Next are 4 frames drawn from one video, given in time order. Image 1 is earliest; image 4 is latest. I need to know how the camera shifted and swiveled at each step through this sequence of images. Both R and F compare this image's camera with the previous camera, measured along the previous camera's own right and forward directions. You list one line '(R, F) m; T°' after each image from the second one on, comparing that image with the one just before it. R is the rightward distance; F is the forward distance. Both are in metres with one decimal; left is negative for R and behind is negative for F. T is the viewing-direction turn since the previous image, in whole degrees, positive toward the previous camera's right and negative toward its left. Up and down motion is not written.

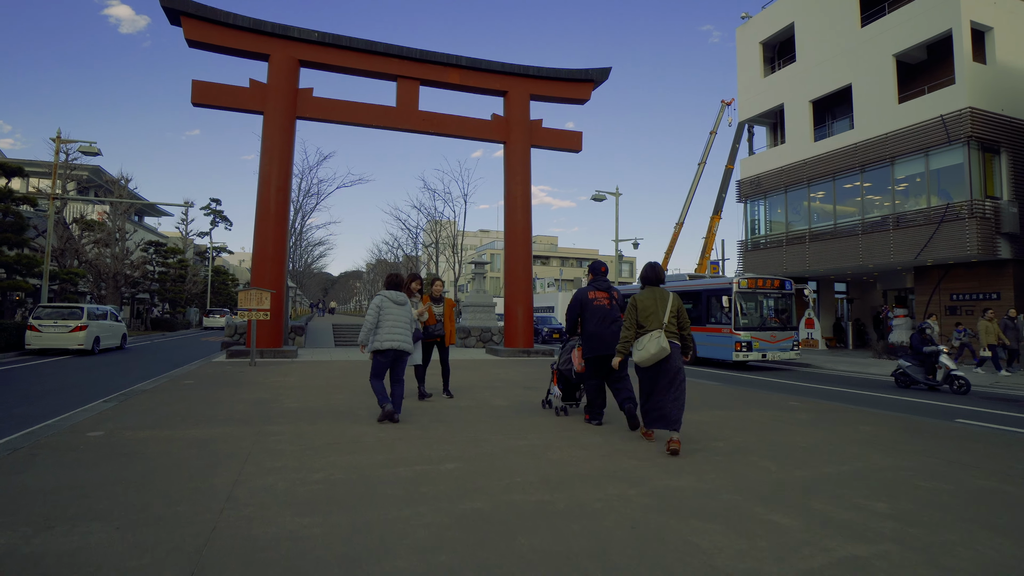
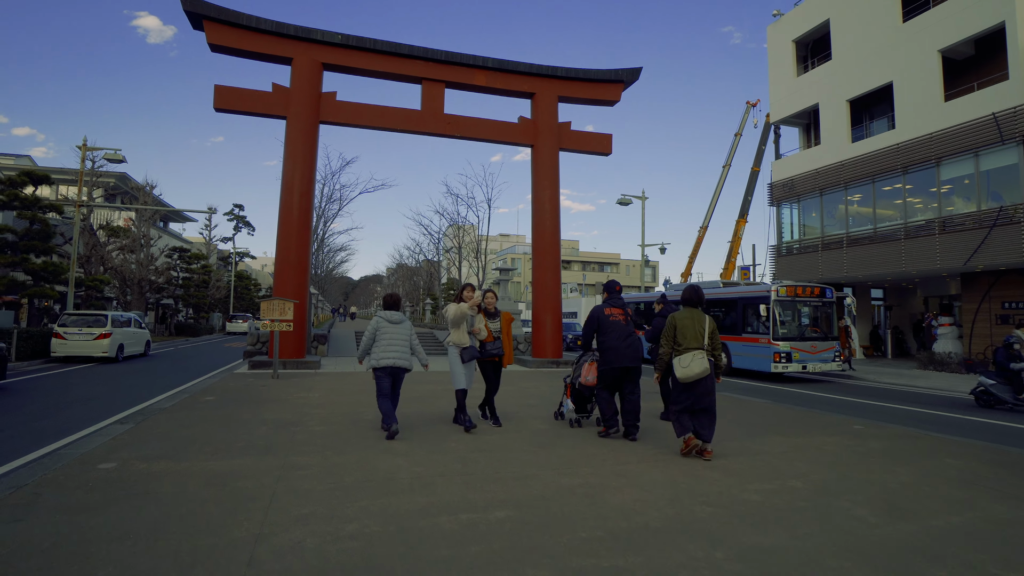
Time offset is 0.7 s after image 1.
(-0.3, +0.5) m; -2°
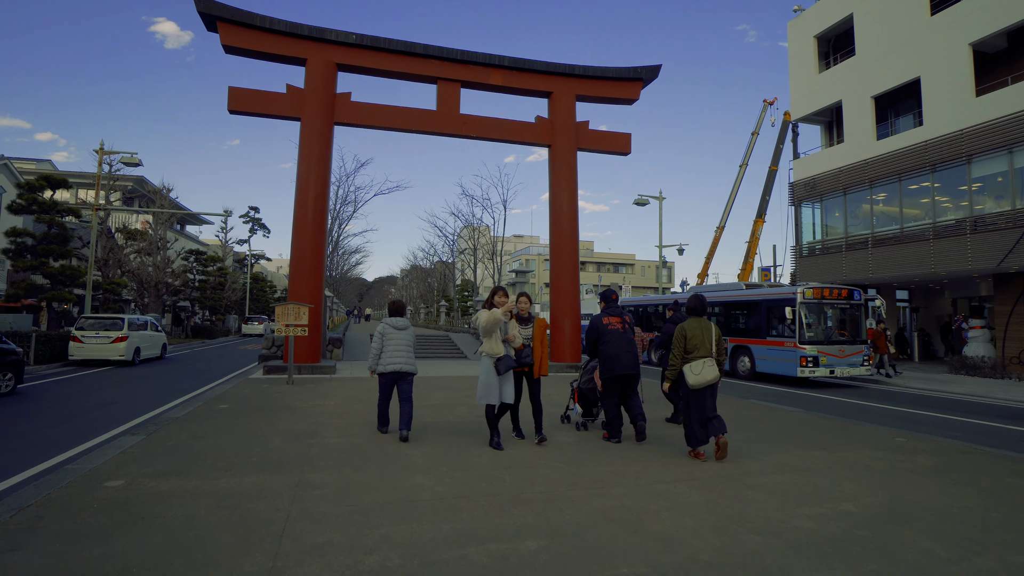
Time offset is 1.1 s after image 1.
(-0.1, +0.3) m; -1°
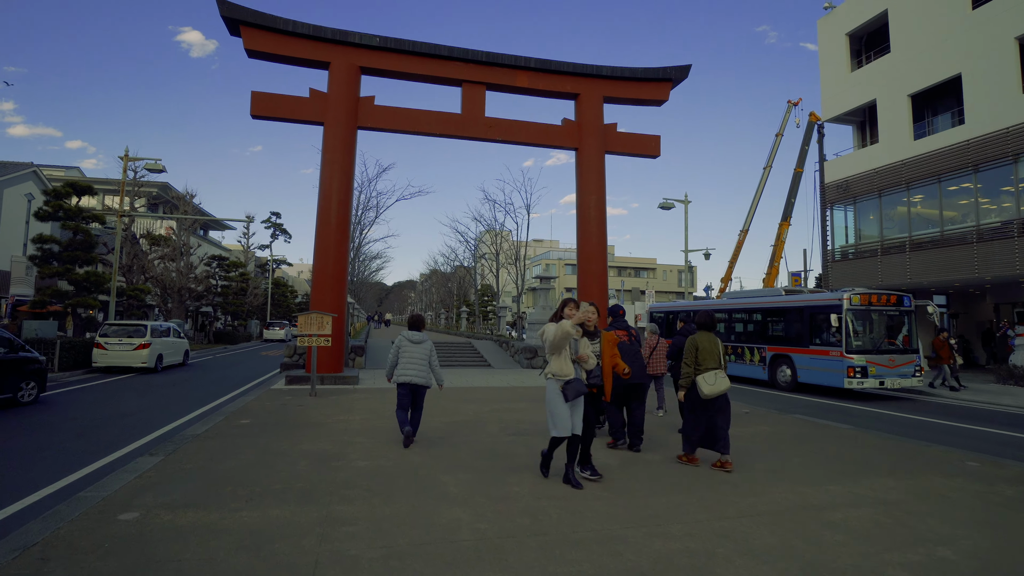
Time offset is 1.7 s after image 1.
(-0.2, +0.4) m; -2°
